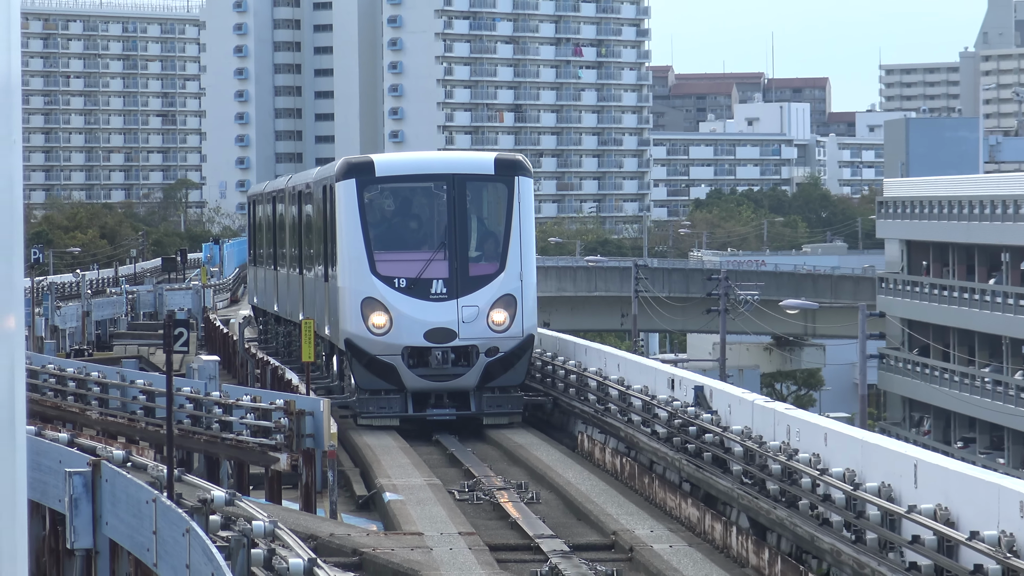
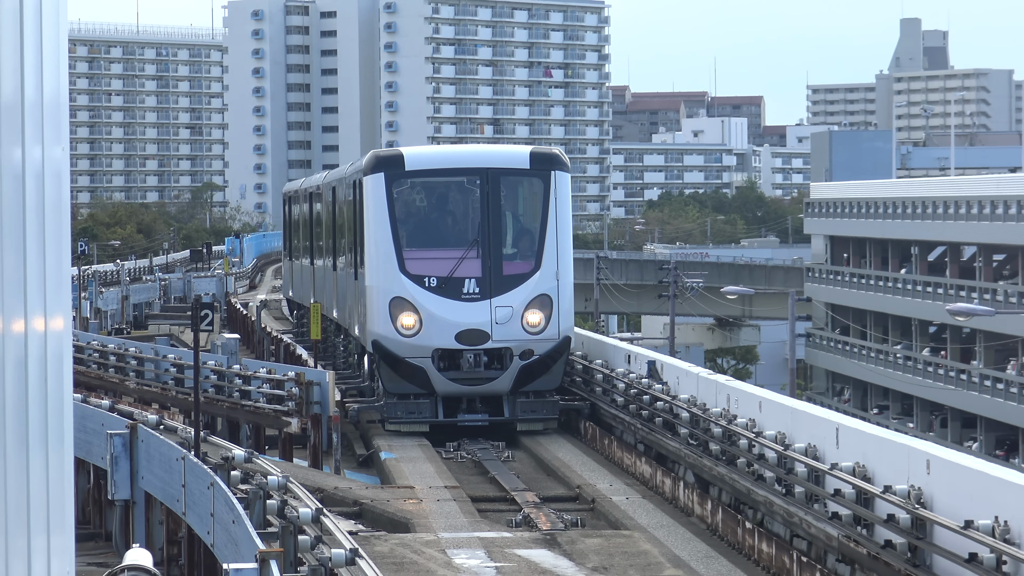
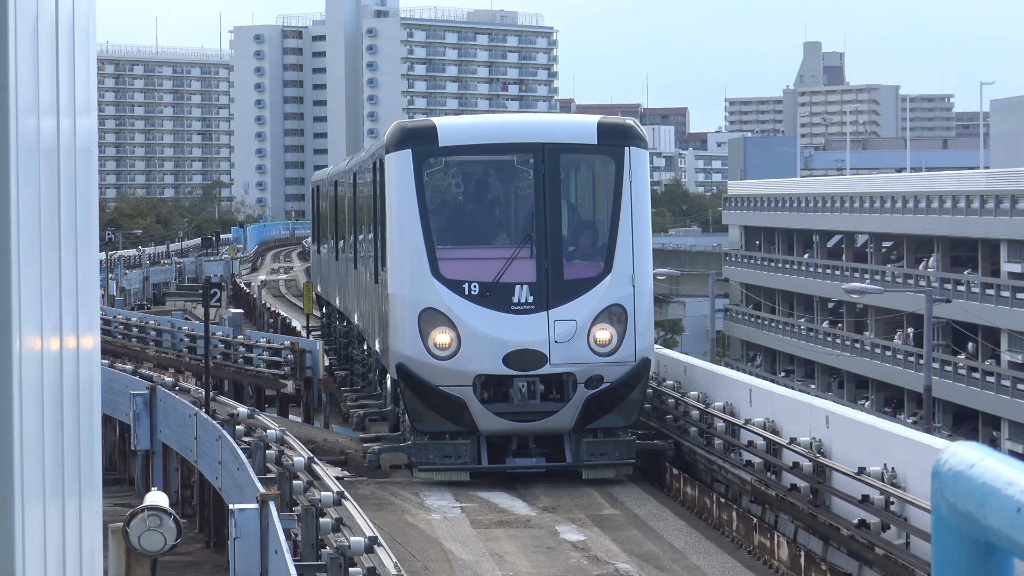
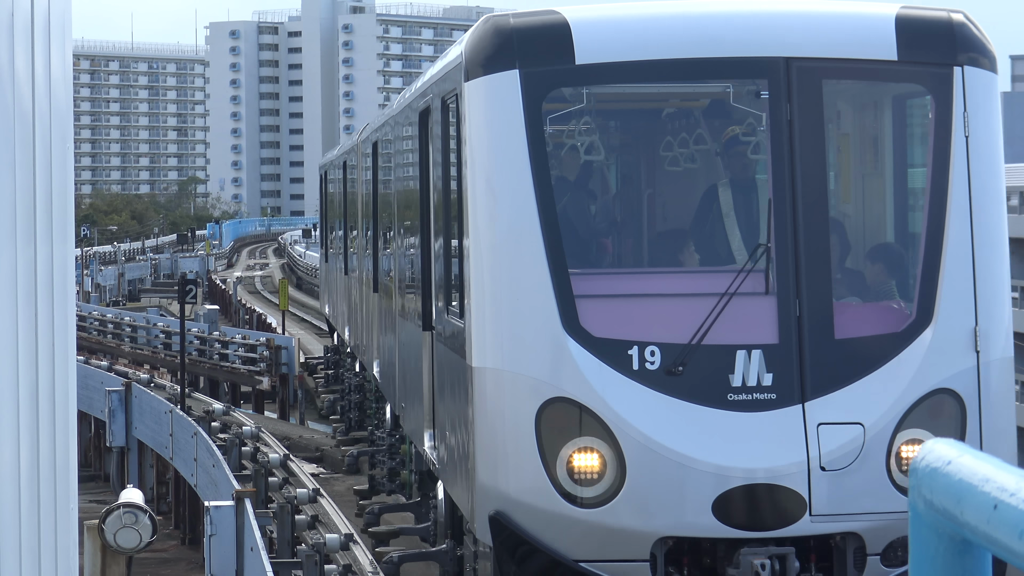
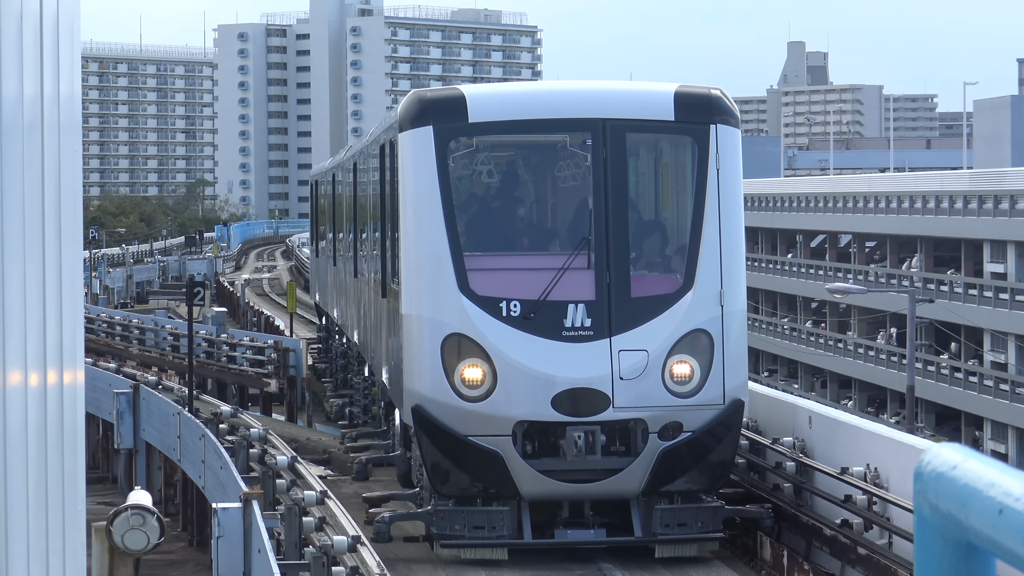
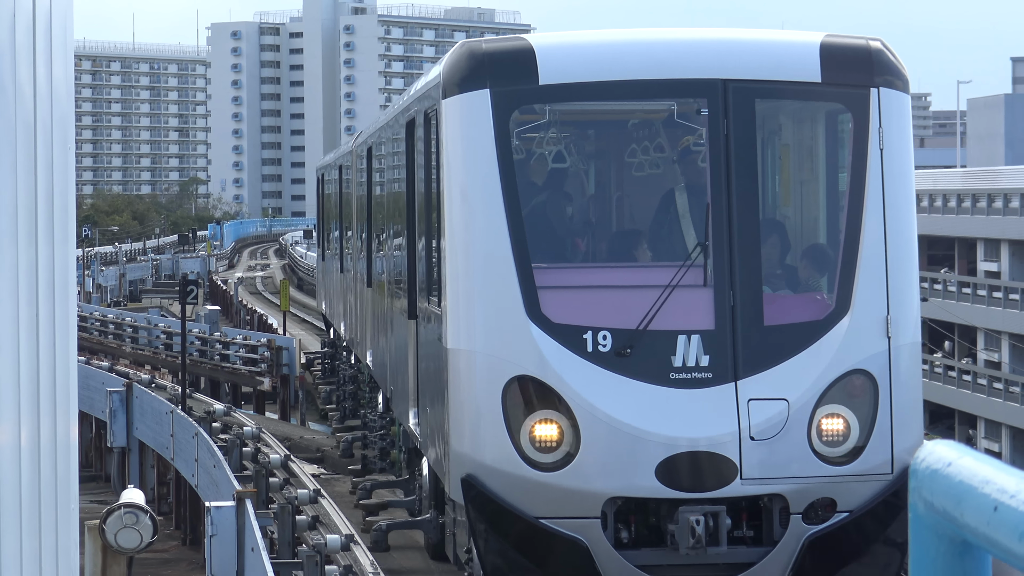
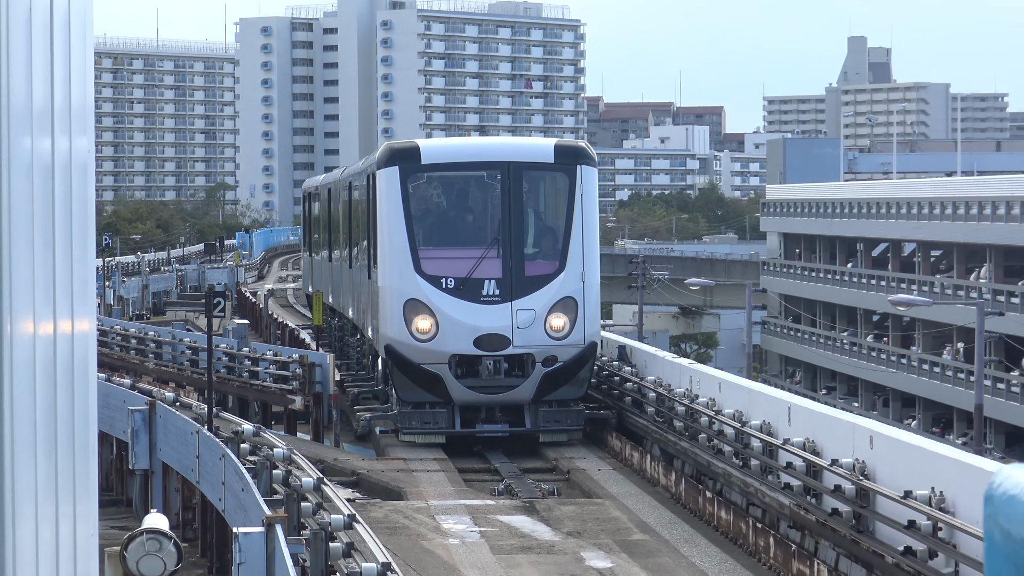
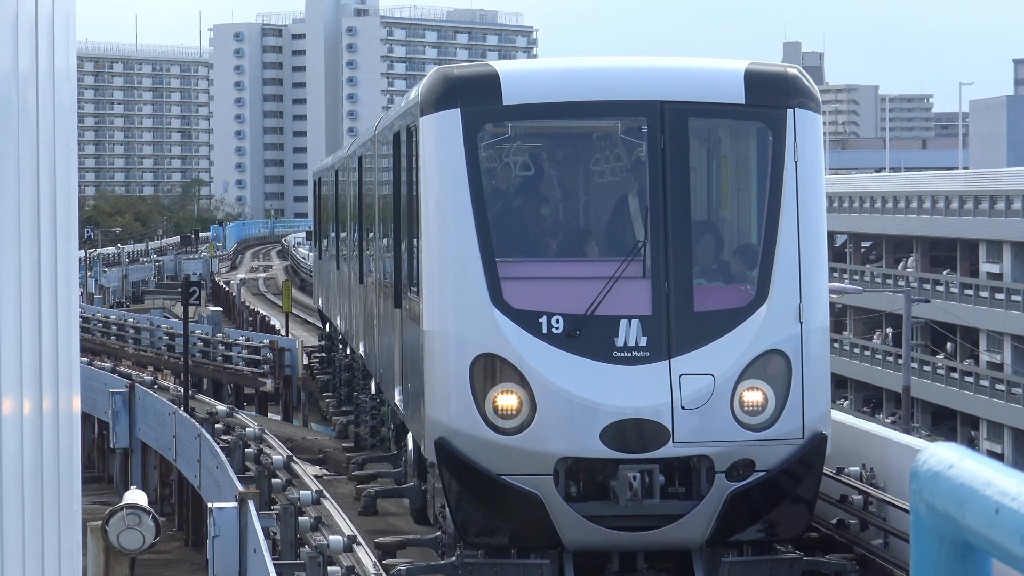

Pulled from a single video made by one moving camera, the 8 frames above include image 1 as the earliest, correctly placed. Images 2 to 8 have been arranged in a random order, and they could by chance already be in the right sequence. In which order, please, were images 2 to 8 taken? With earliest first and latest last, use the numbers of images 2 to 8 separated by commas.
2, 7, 3, 5, 8, 6, 4
